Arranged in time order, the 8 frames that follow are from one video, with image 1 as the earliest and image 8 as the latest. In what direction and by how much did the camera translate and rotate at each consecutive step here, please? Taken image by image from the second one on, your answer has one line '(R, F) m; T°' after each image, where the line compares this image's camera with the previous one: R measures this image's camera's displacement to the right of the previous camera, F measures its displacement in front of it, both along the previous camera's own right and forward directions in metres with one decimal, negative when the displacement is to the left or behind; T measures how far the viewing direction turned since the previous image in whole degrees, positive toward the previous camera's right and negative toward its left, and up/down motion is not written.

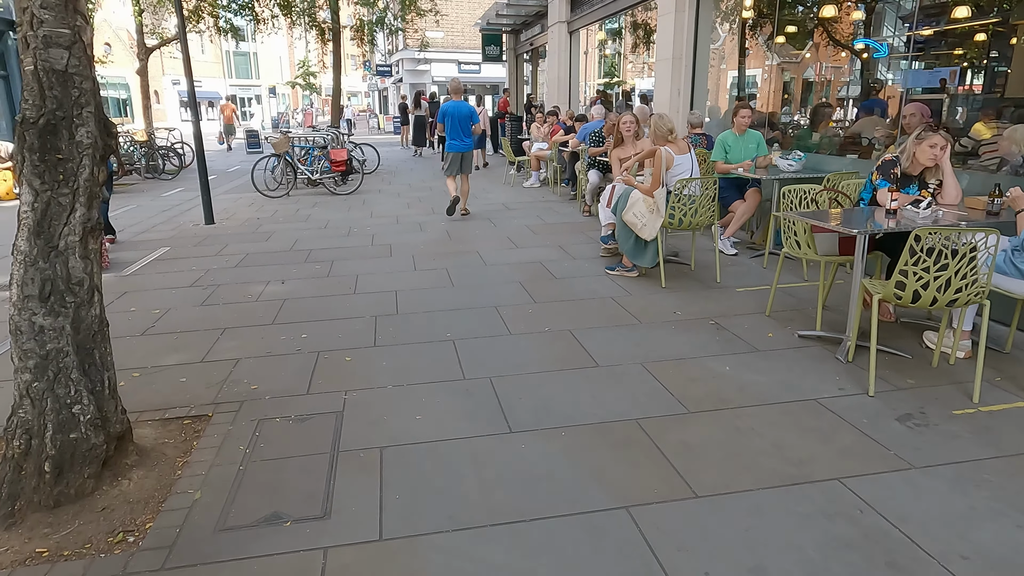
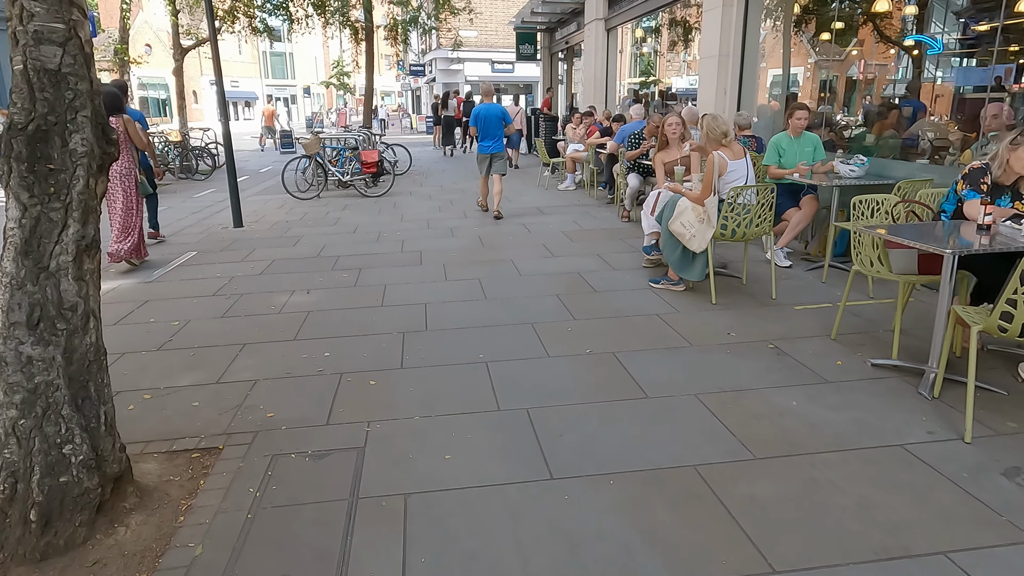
(-0.1, +0.4) m; -3°
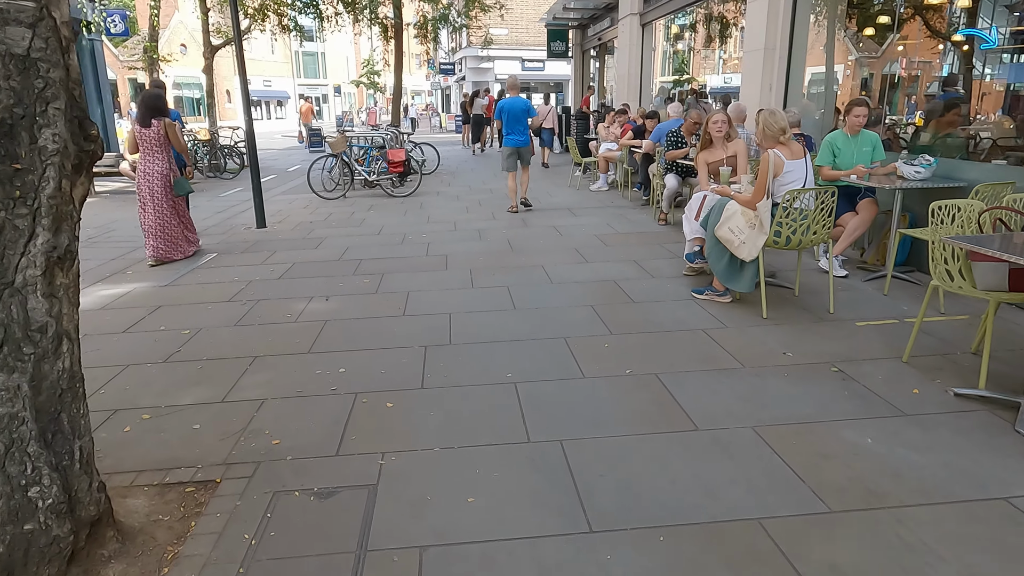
(0.0, +0.4) m; -2°
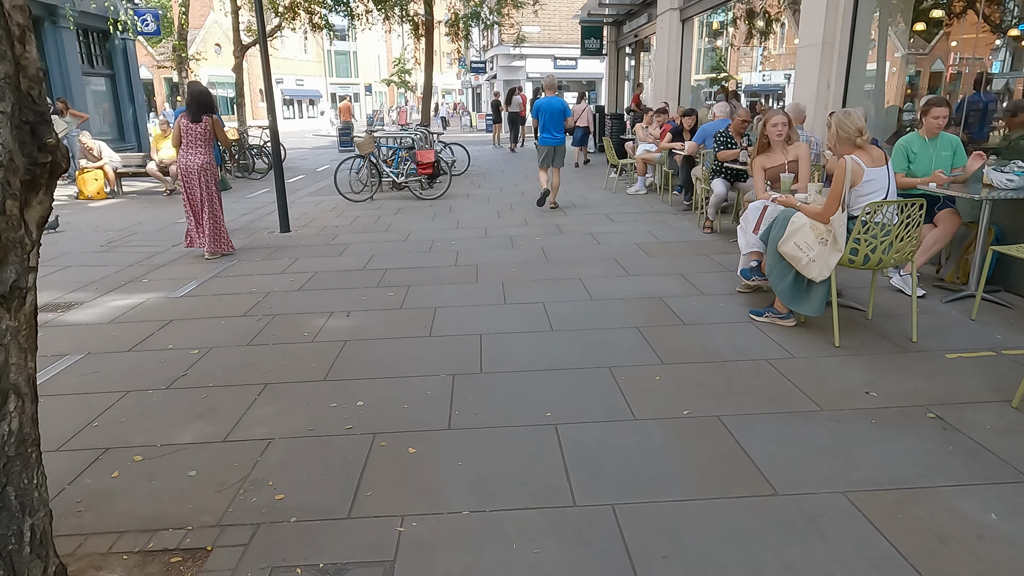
(-0.1, +0.5) m; -2°
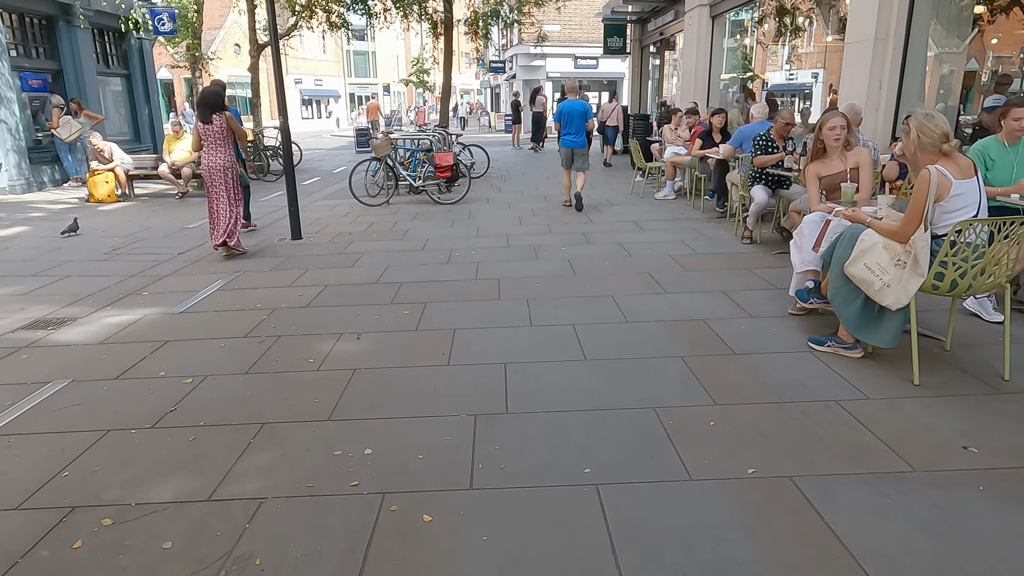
(-0.1, +0.5) m; -1°
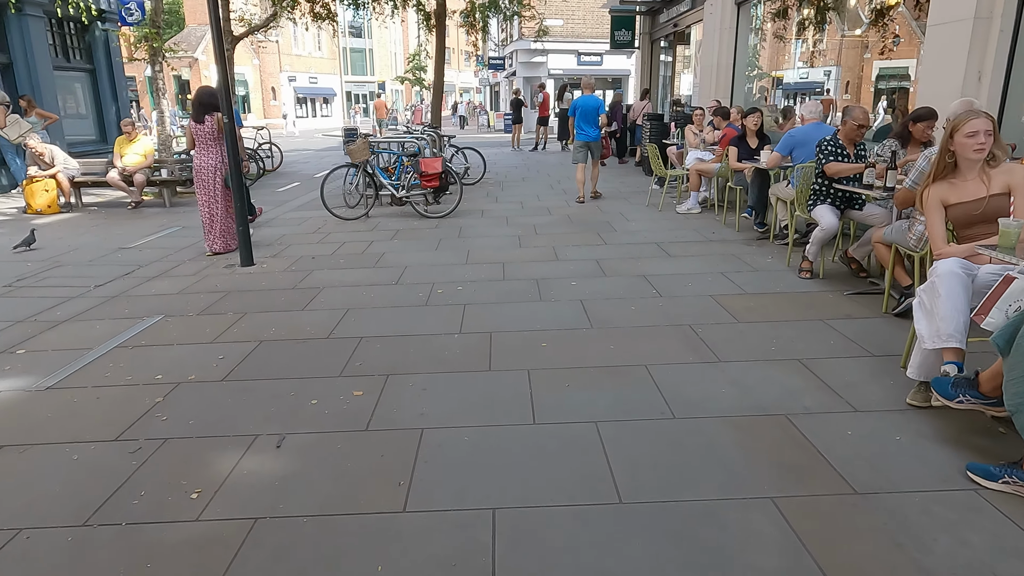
(0.0, +1.5) m; 0°
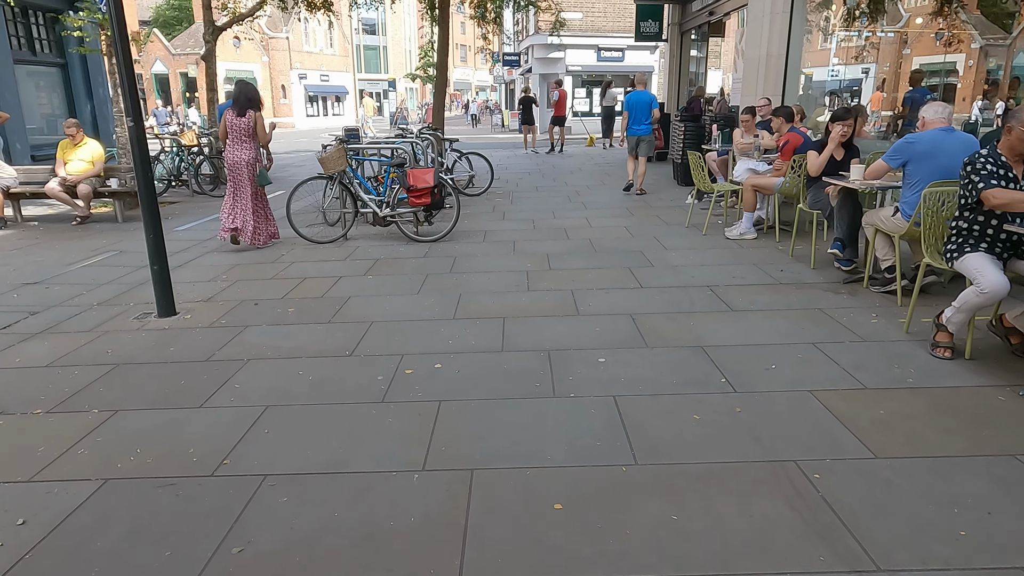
(+0.1, +1.7) m; -1°
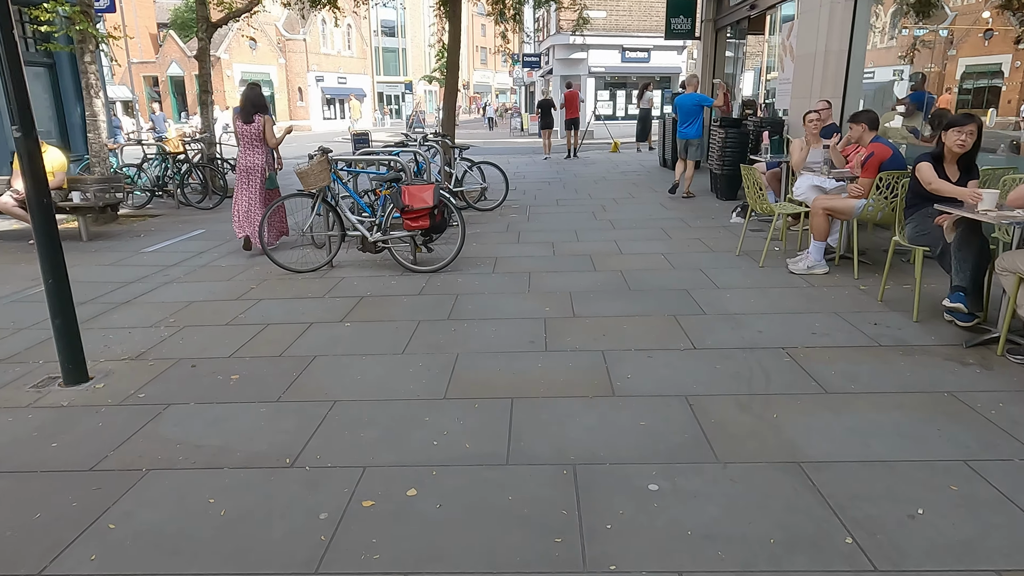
(0.0, +1.3) m; -2°
